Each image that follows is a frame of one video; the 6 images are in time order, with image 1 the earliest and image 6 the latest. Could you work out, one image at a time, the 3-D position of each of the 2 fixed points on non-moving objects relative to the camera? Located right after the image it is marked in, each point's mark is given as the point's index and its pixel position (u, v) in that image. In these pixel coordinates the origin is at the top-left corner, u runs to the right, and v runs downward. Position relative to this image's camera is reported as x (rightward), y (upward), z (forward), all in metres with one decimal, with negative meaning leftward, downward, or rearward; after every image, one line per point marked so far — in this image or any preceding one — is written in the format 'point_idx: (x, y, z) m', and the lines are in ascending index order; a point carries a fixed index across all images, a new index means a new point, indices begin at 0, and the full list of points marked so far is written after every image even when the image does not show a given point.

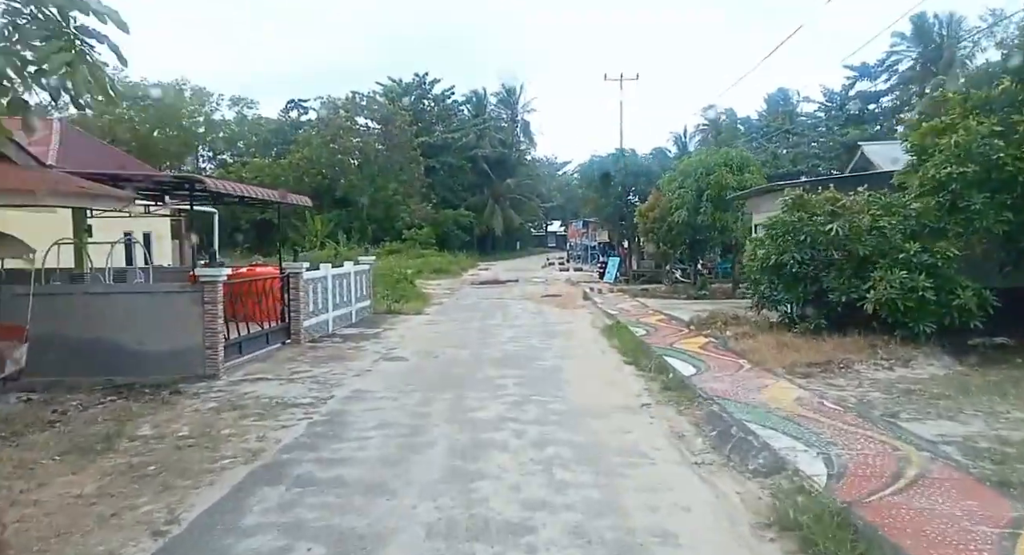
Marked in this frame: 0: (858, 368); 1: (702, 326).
0: (+4.7, -1.2, +8.8) m
1: (+3.9, -1.0, +13.2) m
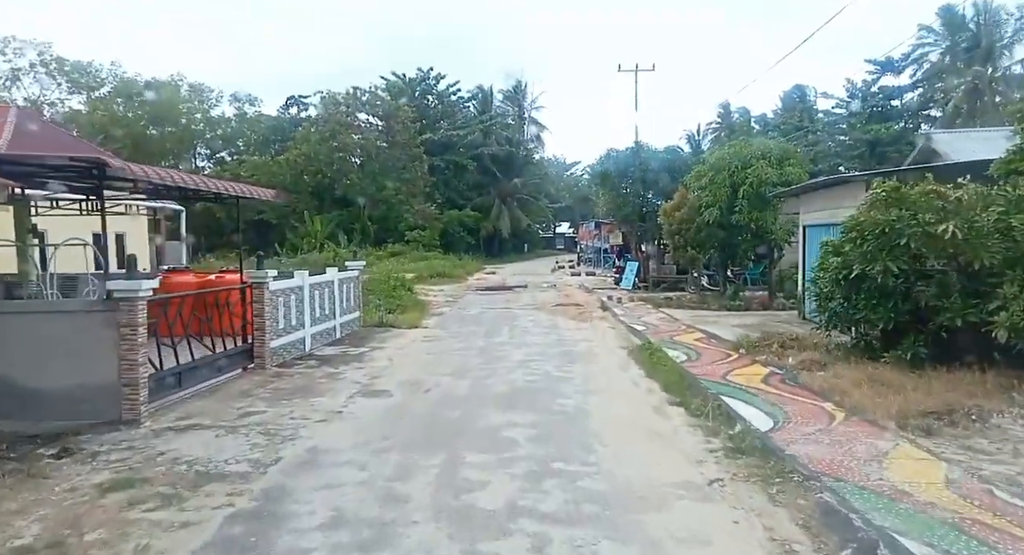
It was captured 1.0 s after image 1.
0: (+4.9, -1.5, +6.4) m
1: (+4.0, -1.2, +10.8) m
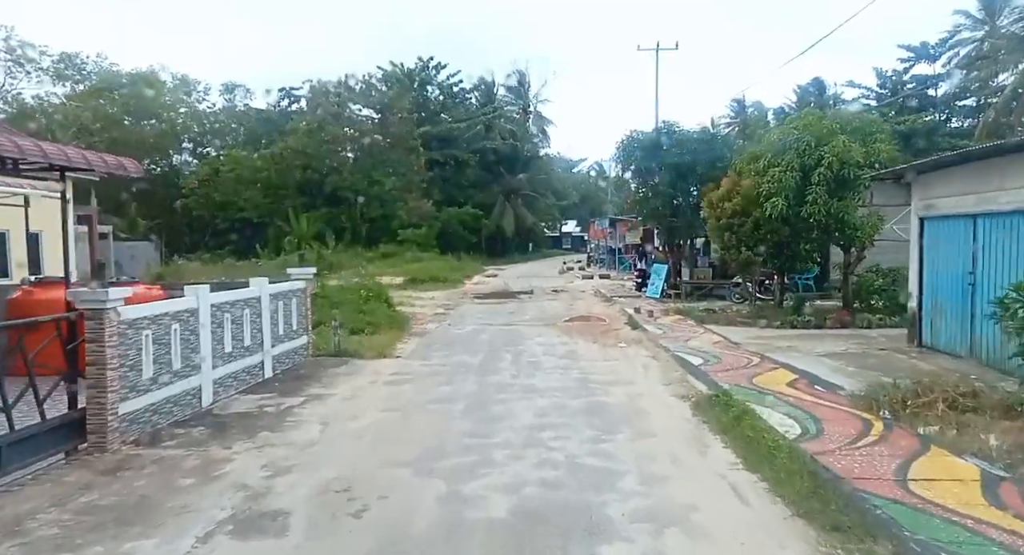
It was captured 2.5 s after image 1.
0: (+4.9, -1.6, +2.2) m
1: (+4.1, -1.4, +6.6) m
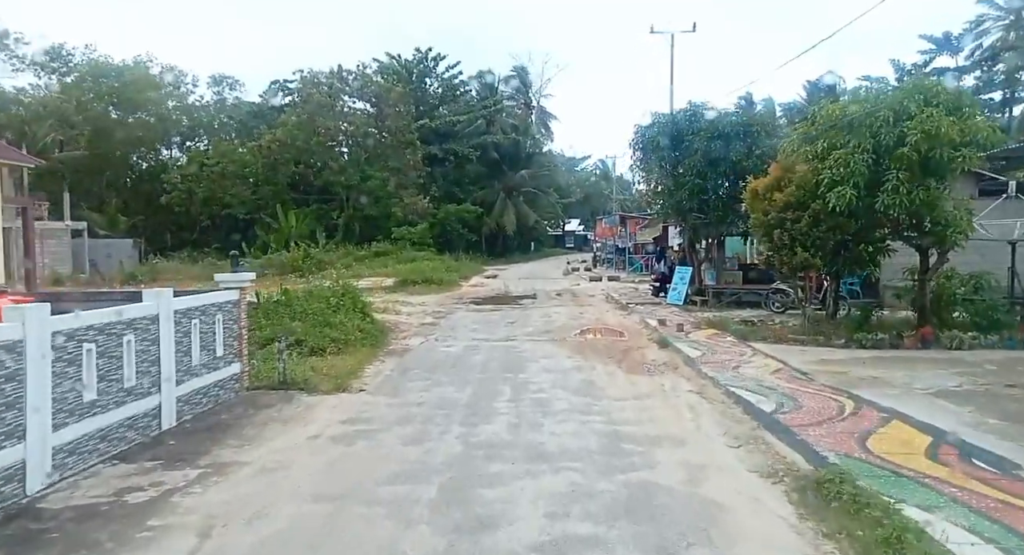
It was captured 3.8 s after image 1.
0: (+4.8, -1.8, -0.7) m
1: (+4.0, -1.5, +3.7) m
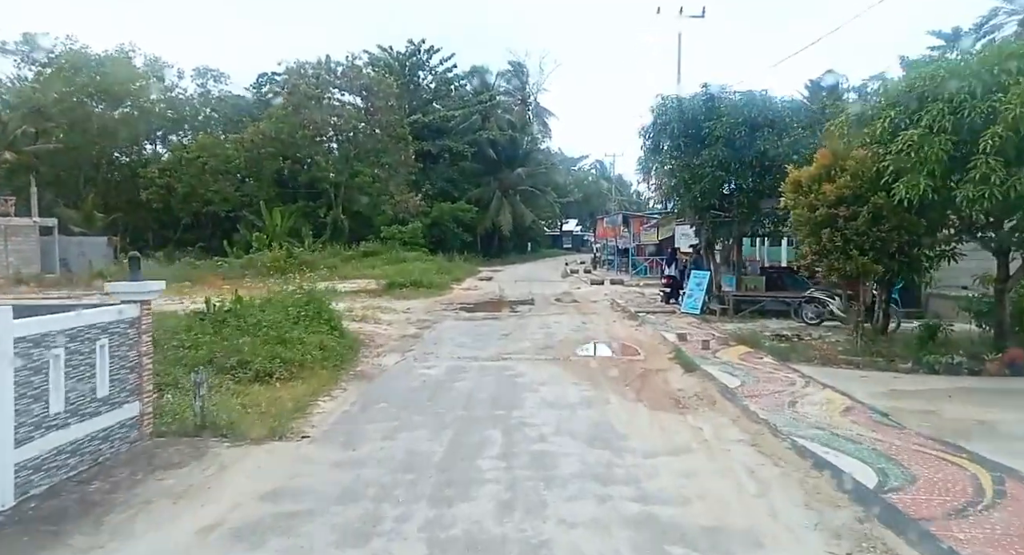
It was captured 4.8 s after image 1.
0: (+4.8, -1.9, -2.9) m
1: (+4.0, -1.7, +1.5) m
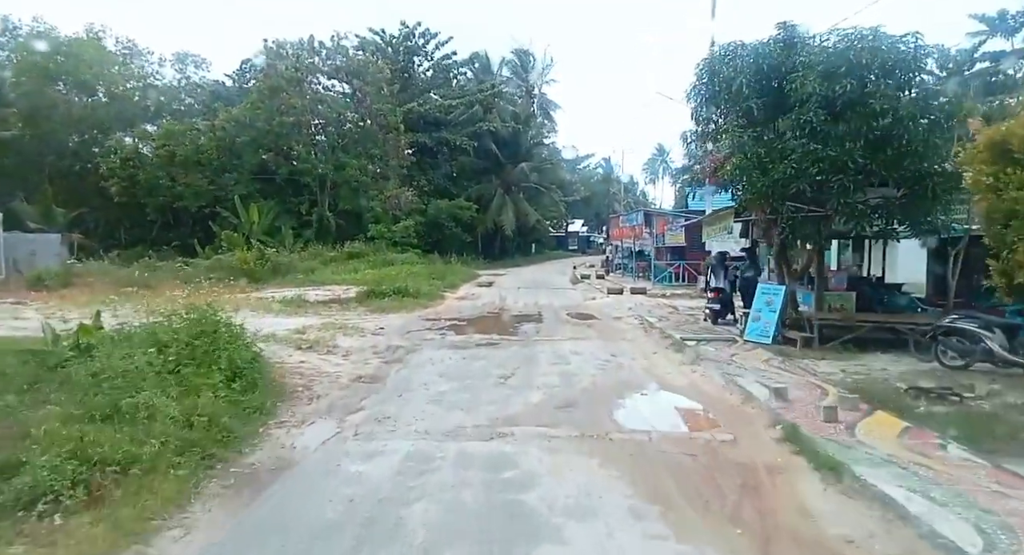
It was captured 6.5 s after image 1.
0: (+4.8, -2.2, -7.4) m
1: (+4.0, -2.0, -3.0) m
